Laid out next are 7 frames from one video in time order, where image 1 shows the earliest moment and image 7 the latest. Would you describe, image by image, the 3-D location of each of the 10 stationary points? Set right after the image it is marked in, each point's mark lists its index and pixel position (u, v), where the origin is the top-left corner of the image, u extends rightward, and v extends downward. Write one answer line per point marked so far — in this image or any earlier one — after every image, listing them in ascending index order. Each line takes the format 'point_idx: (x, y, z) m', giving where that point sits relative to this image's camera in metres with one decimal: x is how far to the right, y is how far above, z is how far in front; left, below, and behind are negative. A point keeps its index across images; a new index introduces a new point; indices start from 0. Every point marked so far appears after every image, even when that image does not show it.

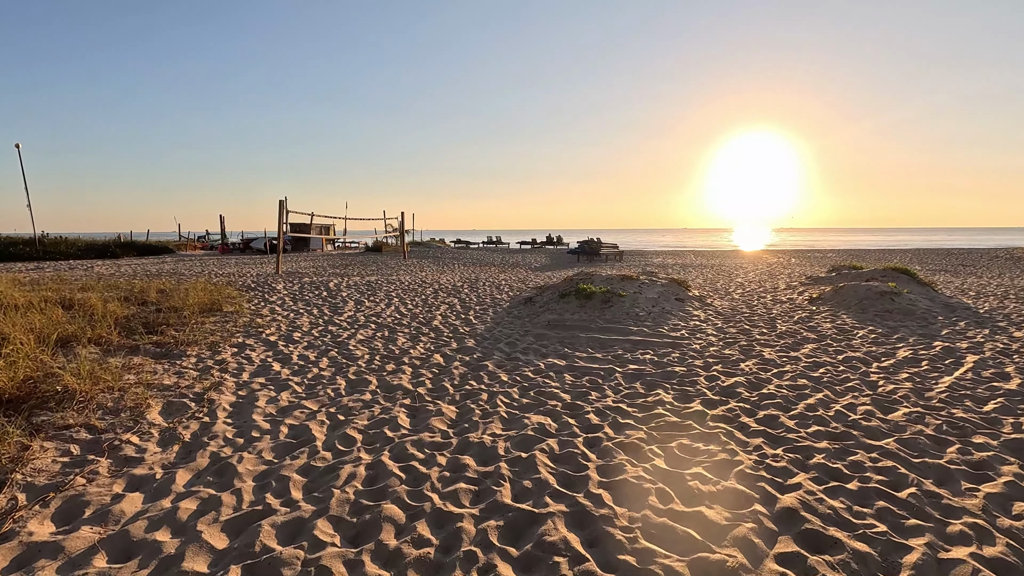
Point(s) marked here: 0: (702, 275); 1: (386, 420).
0: (+4.8, +0.3, +13.5) m
1: (-0.8, -0.8, +3.3) m
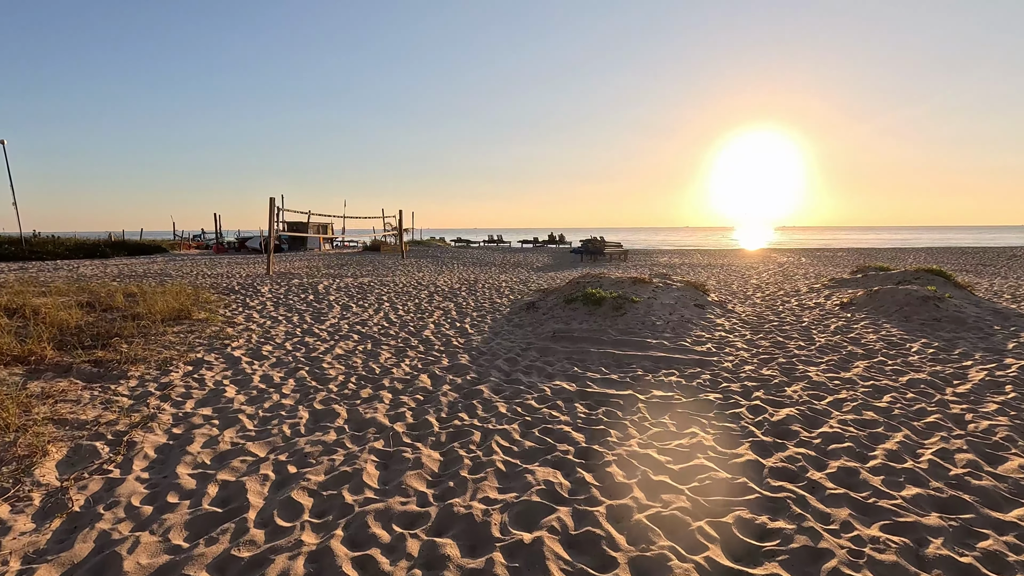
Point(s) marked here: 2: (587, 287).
0: (+4.8, +0.2, +12.7) m
1: (-0.8, -0.9, +2.6) m
2: (+1.1, 0.0, +7.9) m
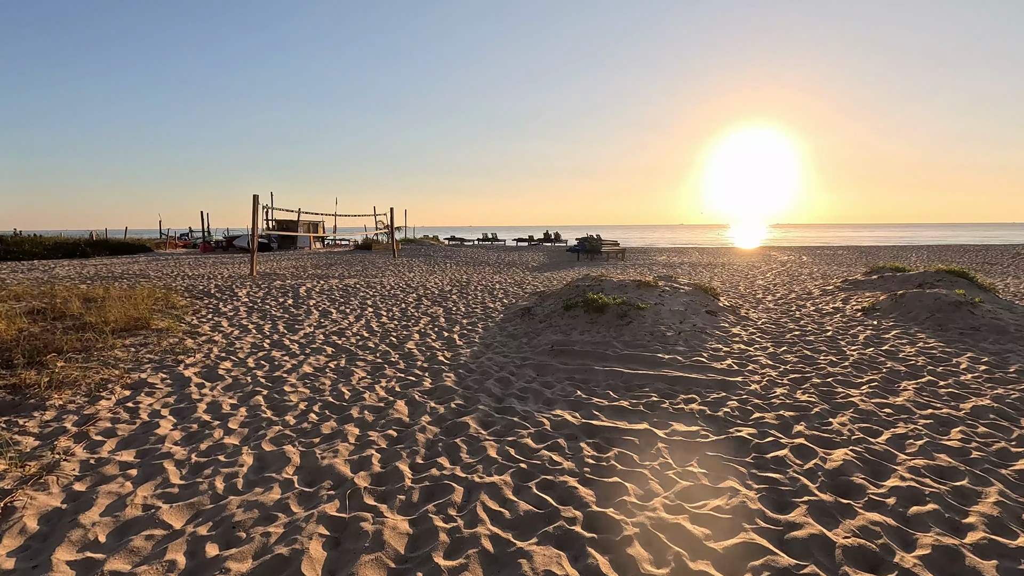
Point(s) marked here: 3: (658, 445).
0: (+4.7, +0.2, +12.1) m
1: (-0.8, -1.0, +1.9) m
2: (+1.0, -0.1, +7.2) m
3: (+0.8, -0.8, +2.9) m
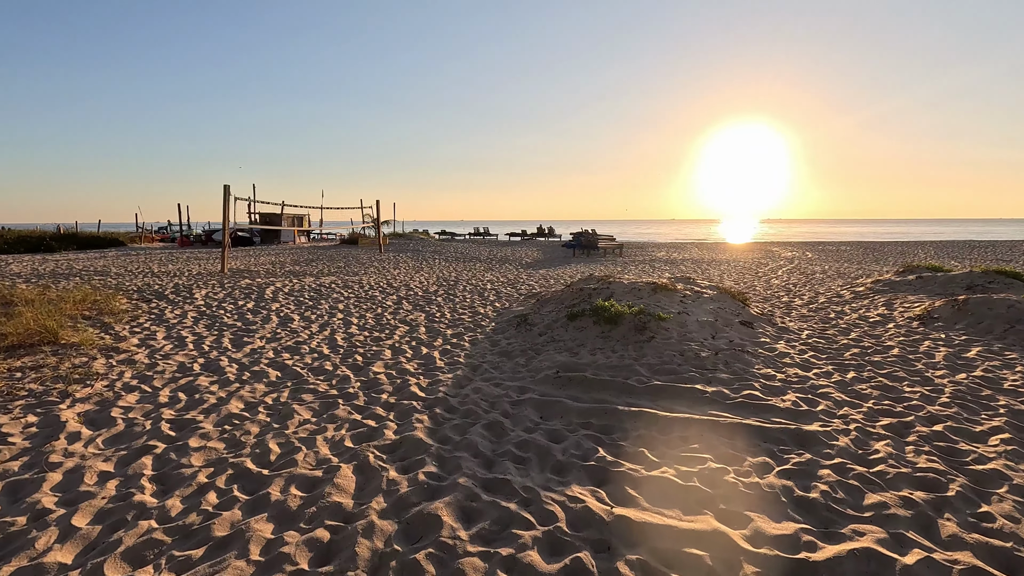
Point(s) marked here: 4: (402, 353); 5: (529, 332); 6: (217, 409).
0: (+4.6, +0.2, +11.1) m
1: (-0.8, -1.1, +0.8) m
2: (+0.9, -0.1, +6.1) m
3: (+0.8, -0.9, +1.8) m
4: (-1.0, -0.6, +4.9) m
5: (+0.2, -0.4, +5.4) m
6: (-1.9, -0.8, +3.5) m
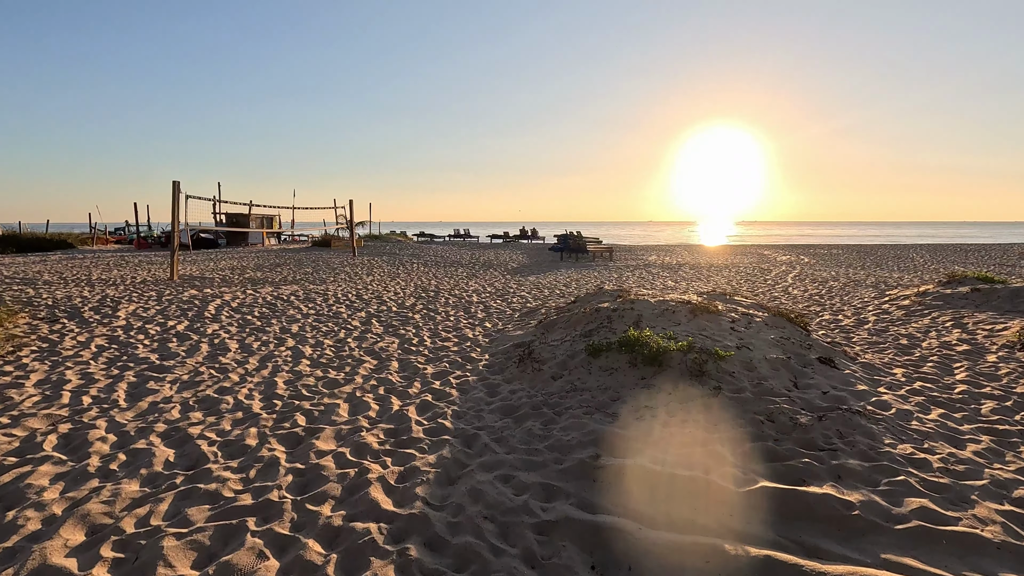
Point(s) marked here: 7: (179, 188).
0: (+4.4, 0.0, +9.9) m
1: (-0.6, -1.3, -0.6) m
2: (+0.9, -0.3, +4.8) m
3: (+0.9, -1.1, +0.4) m
4: (-1.0, -0.8, +3.5) m
5: (+0.2, -0.6, +4.0) m
6: (-1.8, -1.0, +2.0) m
7: (-7.8, +2.3, +12.5) m
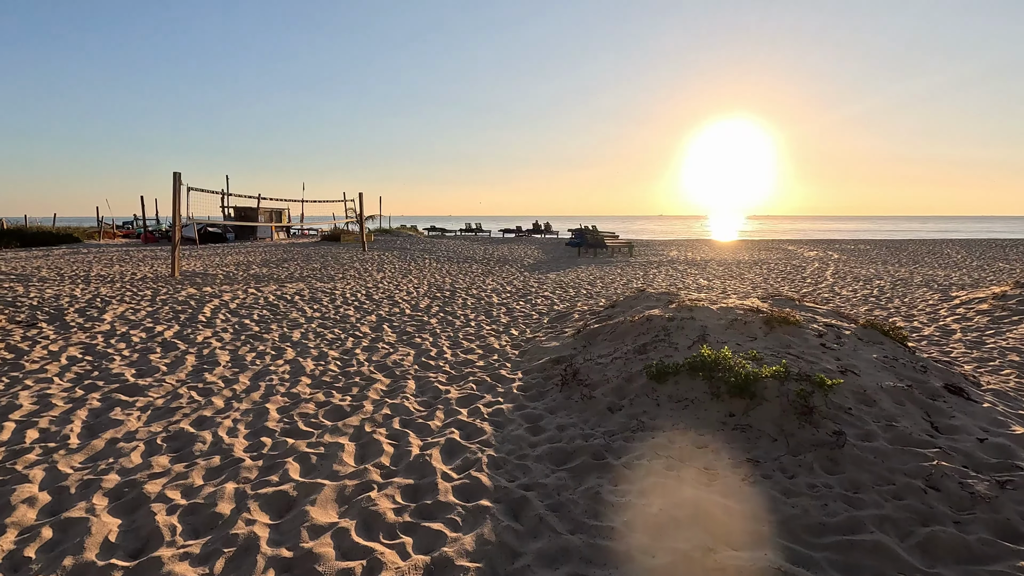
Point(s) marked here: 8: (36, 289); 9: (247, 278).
0: (+4.7, 0.0, +9.0) m
1: (-0.4, -1.4, -1.3) m
2: (+1.2, -0.3, +4.0) m
3: (+1.2, -1.2, -0.3) m
4: (-0.7, -0.8, +2.8) m
5: (+0.5, -0.7, +3.2) m
6: (-1.6, -1.0, +1.3) m
7: (-7.4, +2.4, +11.8) m
8: (-8.4, 0.0, +9.5) m
9: (-5.8, +0.2, +11.7) m
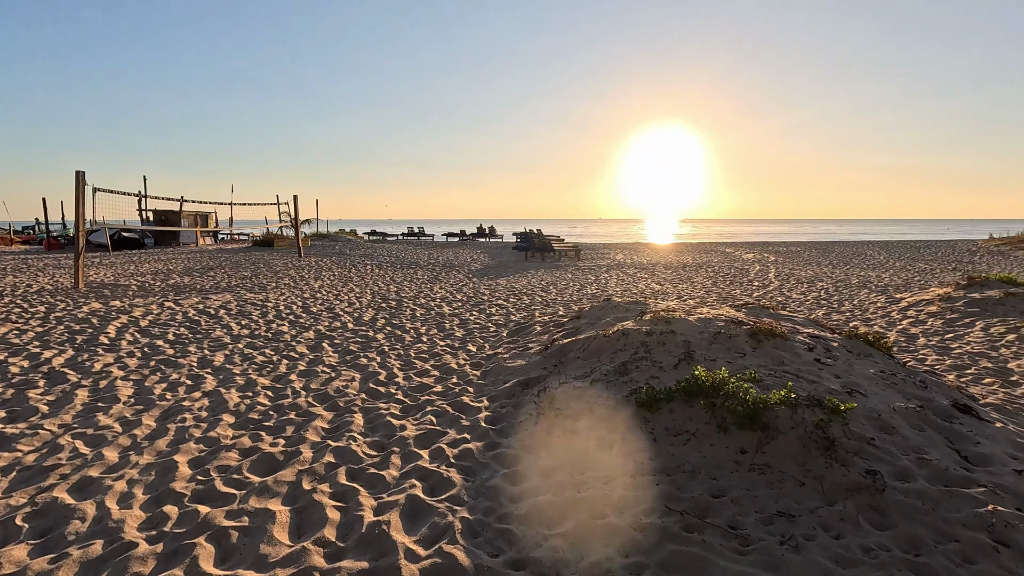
0: (+3.9, -0.1, +9.0) m
1: (-0.1, -1.4, -1.9) m
2: (+1.0, -0.4, +3.6) m
3: (+1.4, -1.3, -0.7) m
4: (-0.8, -0.9, +2.2) m
5: (+0.3, -0.8, +2.7) m
6: (-1.5, -1.1, +0.6) m
7: (-8.5, +2.1, +10.5) m
8: (-9.2, -0.3, +8.1) m
9: (-6.8, 0.0, +10.5) m
